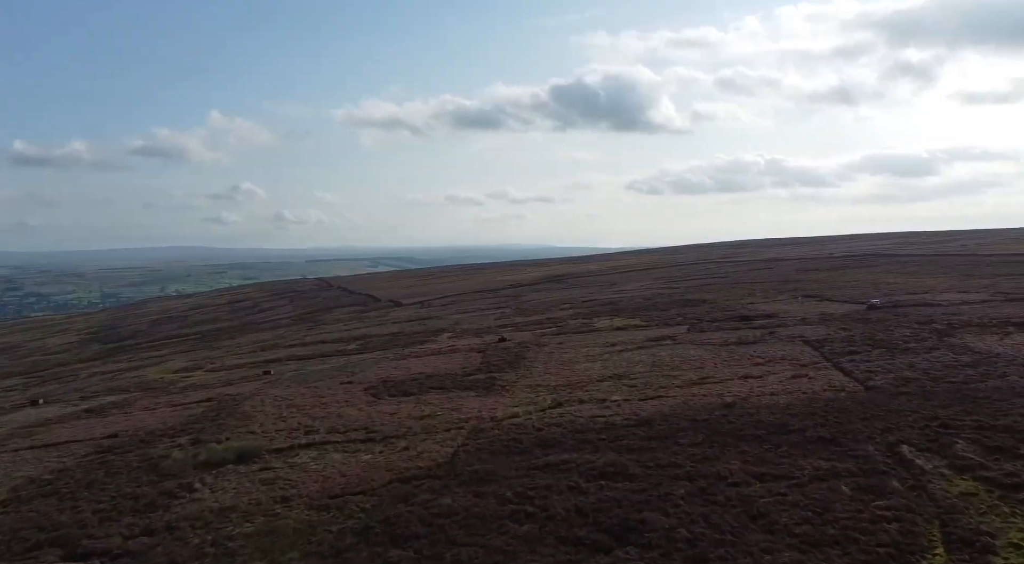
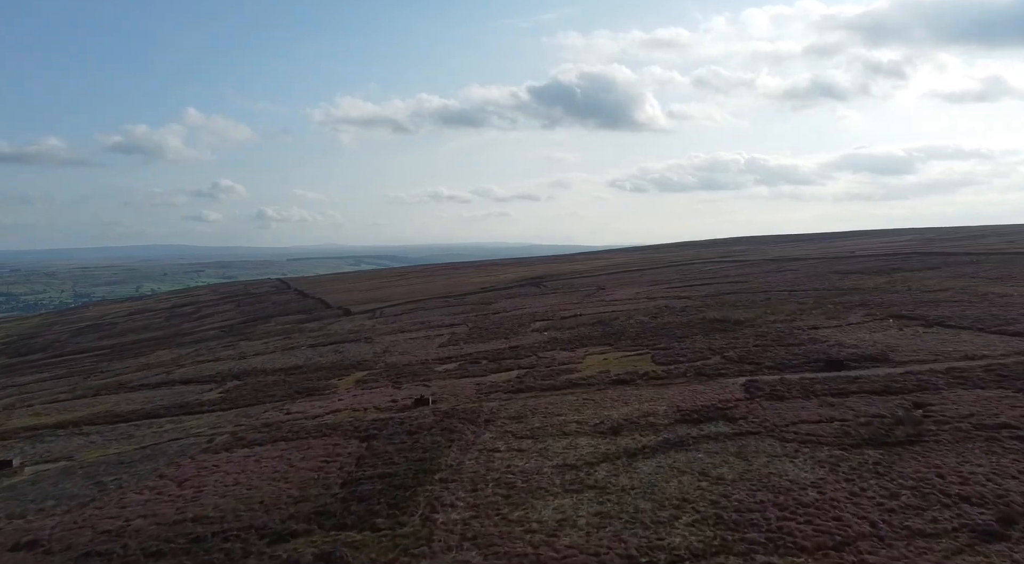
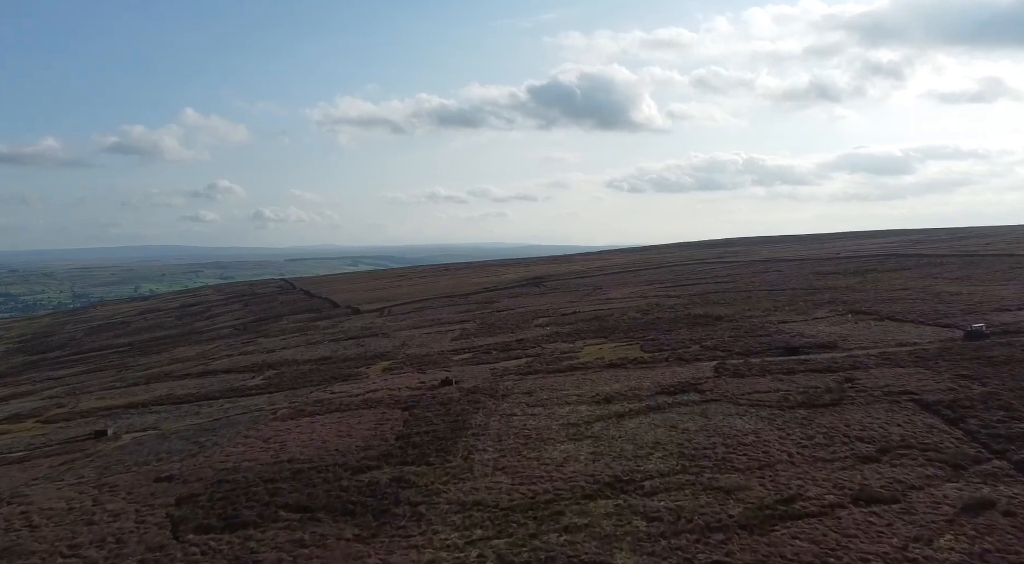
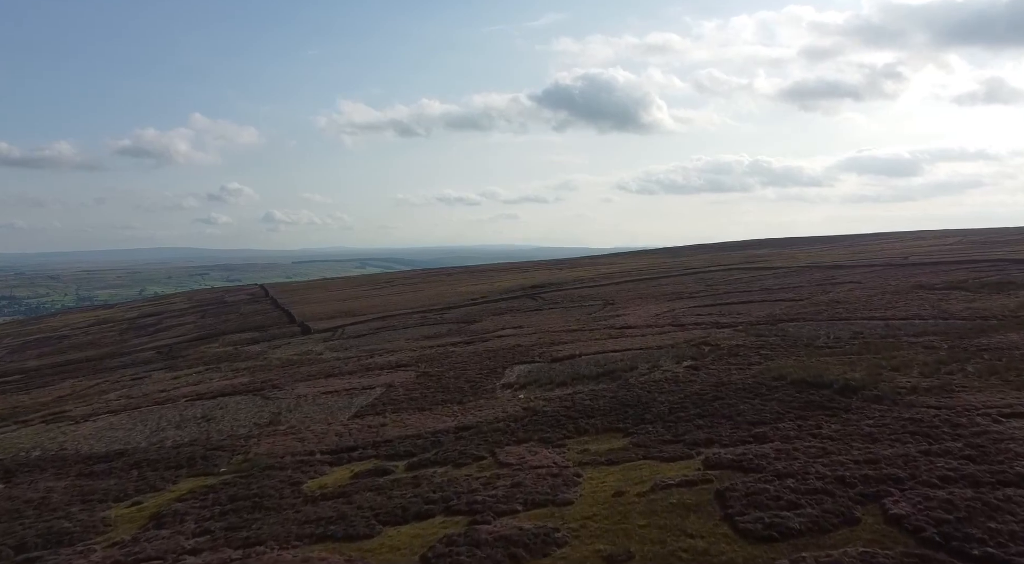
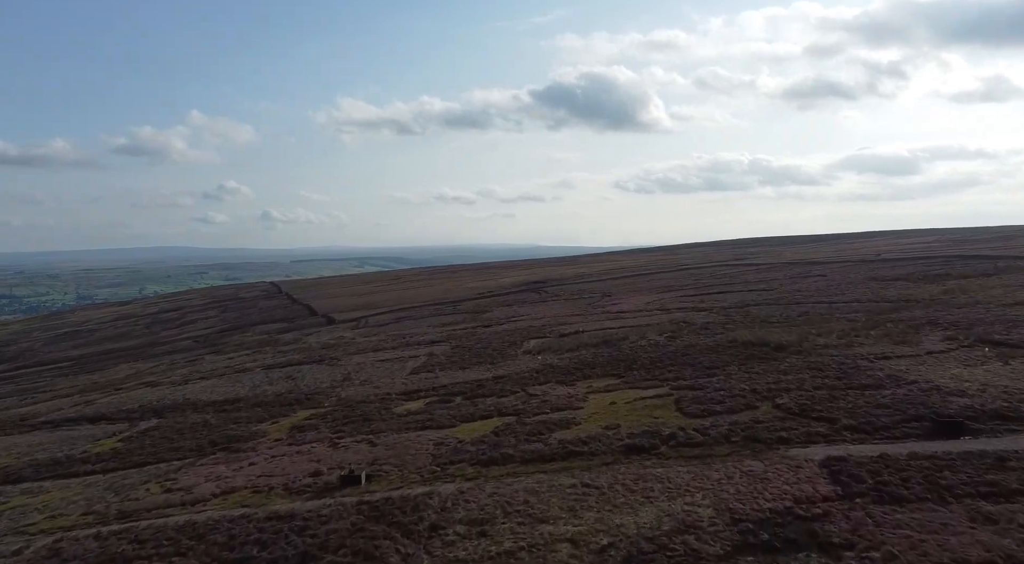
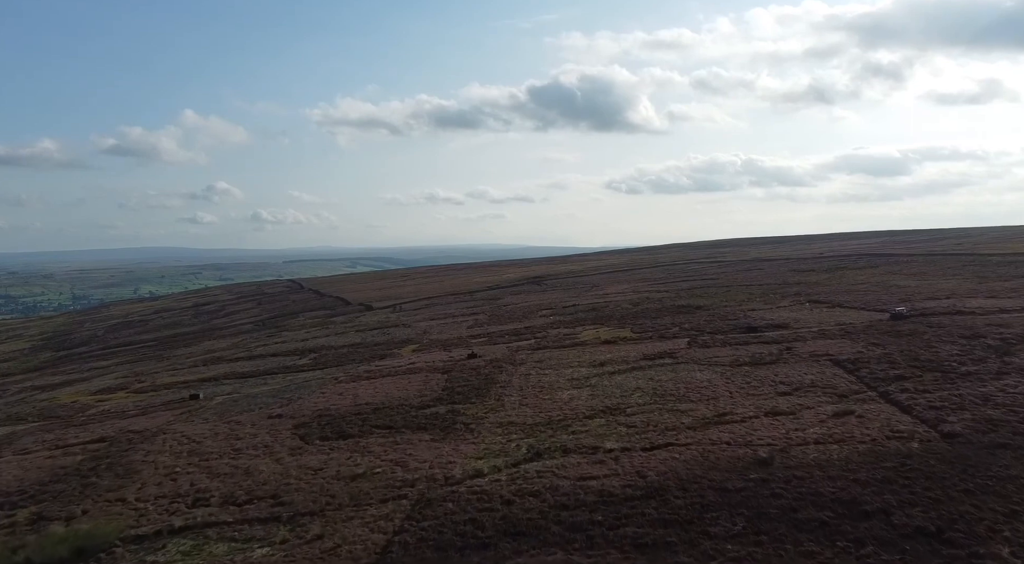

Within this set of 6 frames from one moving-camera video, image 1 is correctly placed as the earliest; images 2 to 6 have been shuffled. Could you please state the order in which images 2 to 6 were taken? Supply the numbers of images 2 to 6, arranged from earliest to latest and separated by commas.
6, 3, 2, 5, 4
